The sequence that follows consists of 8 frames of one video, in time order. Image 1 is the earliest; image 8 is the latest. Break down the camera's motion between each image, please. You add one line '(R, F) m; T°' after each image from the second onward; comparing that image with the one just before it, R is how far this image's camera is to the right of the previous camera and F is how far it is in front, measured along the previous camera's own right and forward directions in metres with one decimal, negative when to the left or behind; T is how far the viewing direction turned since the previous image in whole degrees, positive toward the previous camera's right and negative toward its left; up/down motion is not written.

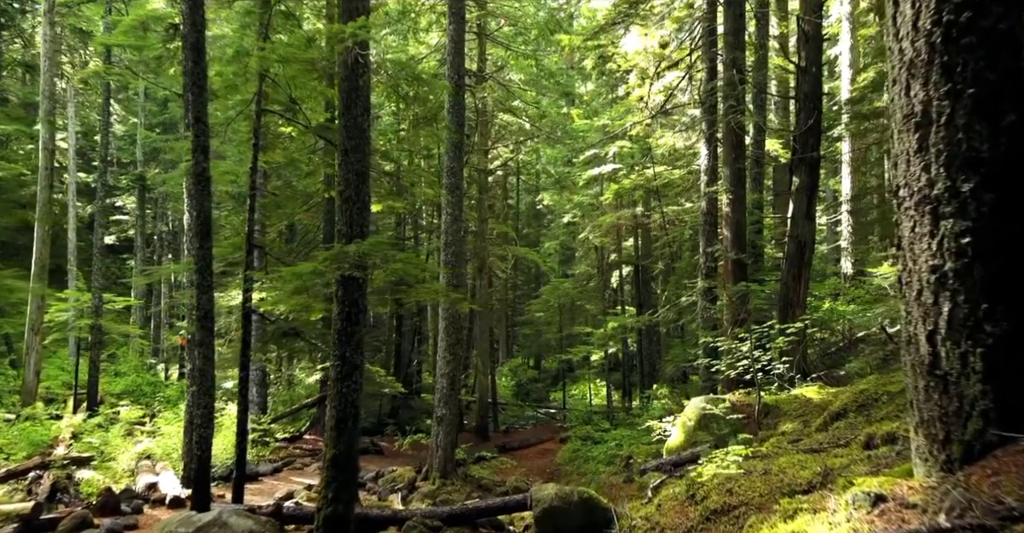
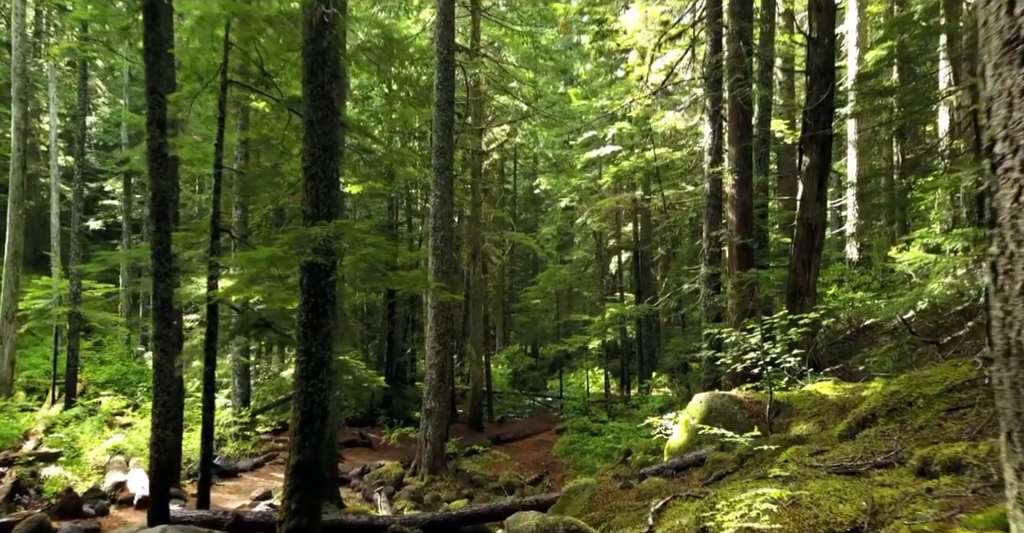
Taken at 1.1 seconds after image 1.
(+0.1, +0.9) m; 0°
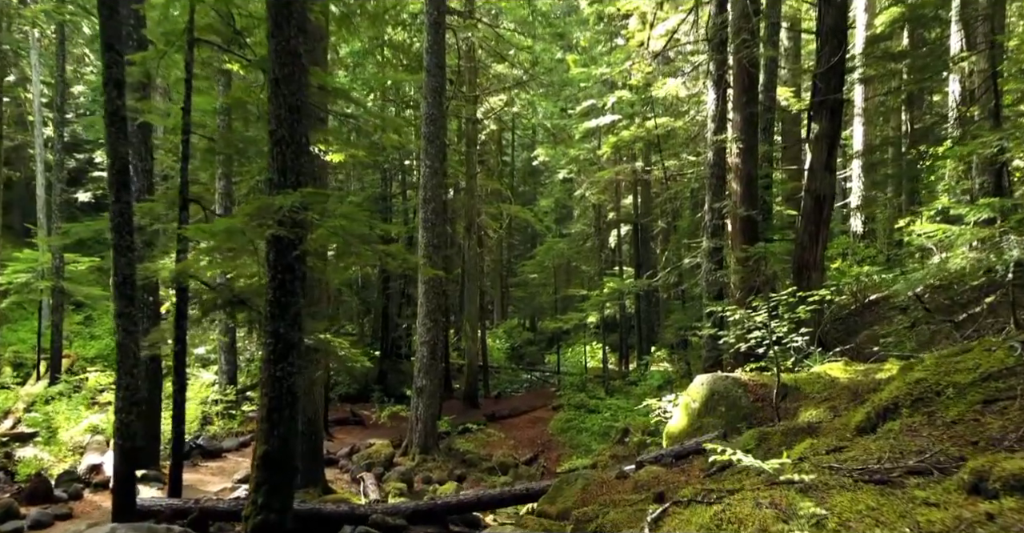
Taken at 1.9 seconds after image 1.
(+0.1, +0.7) m; 0°
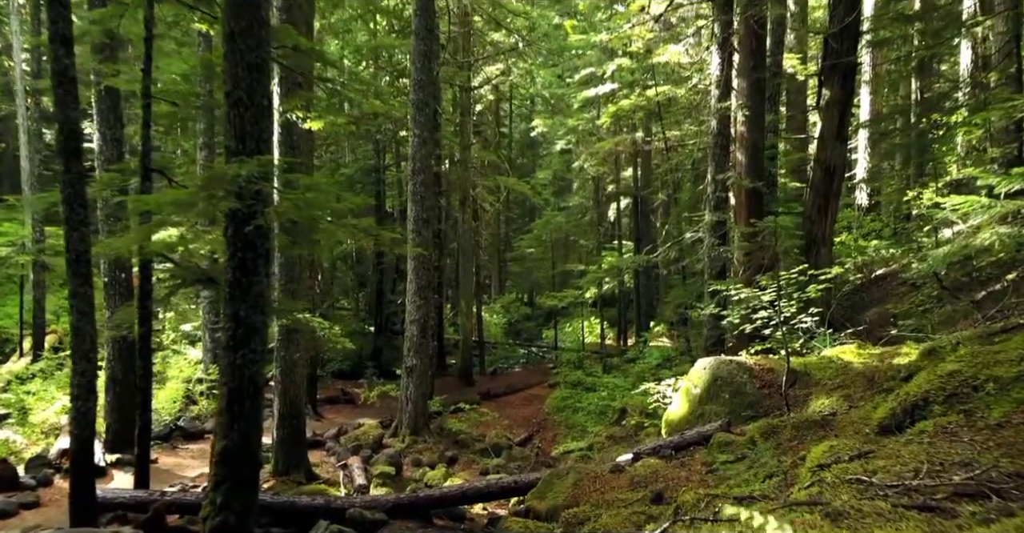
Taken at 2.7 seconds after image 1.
(+0.1, +0.7) m; 0°
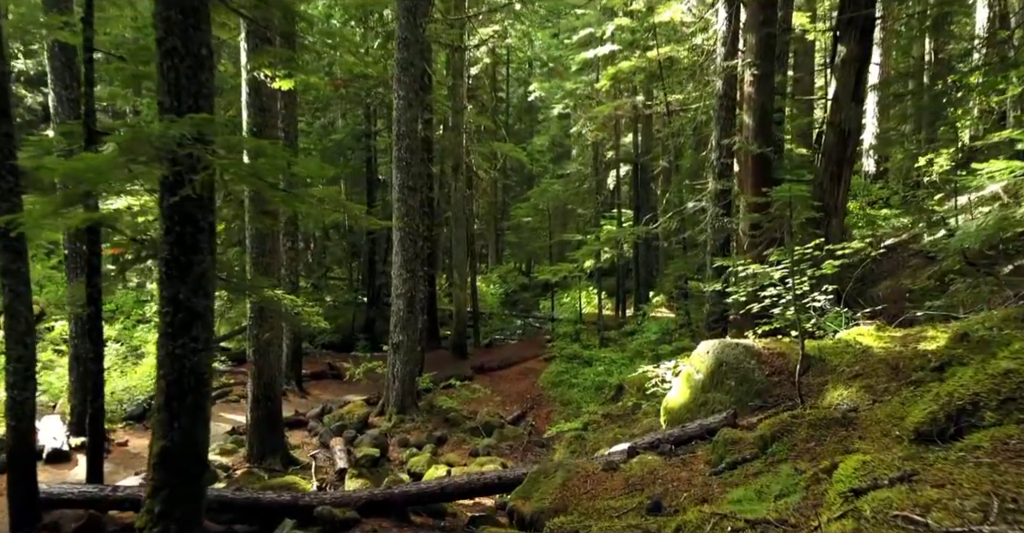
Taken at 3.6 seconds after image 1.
(+0.1, +0.8) m; 0°
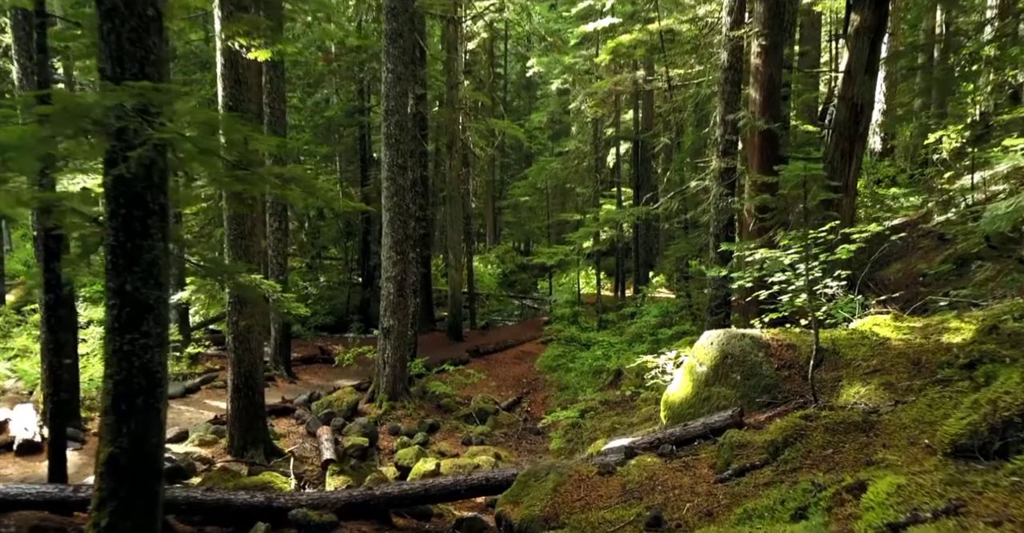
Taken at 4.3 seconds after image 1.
(+0.1, +0.6) m; 0°
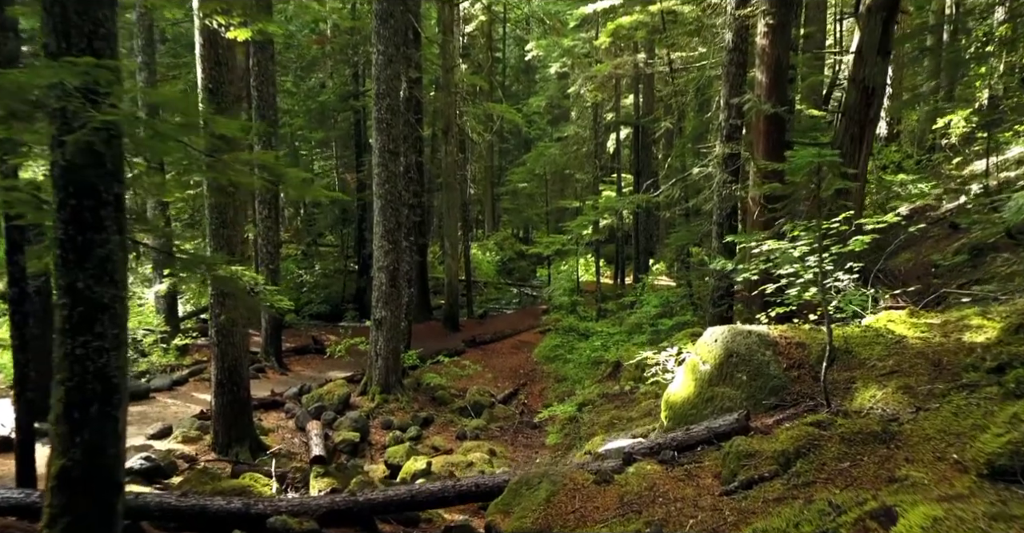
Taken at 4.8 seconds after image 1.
(+0.1, +0.4) m; 0°
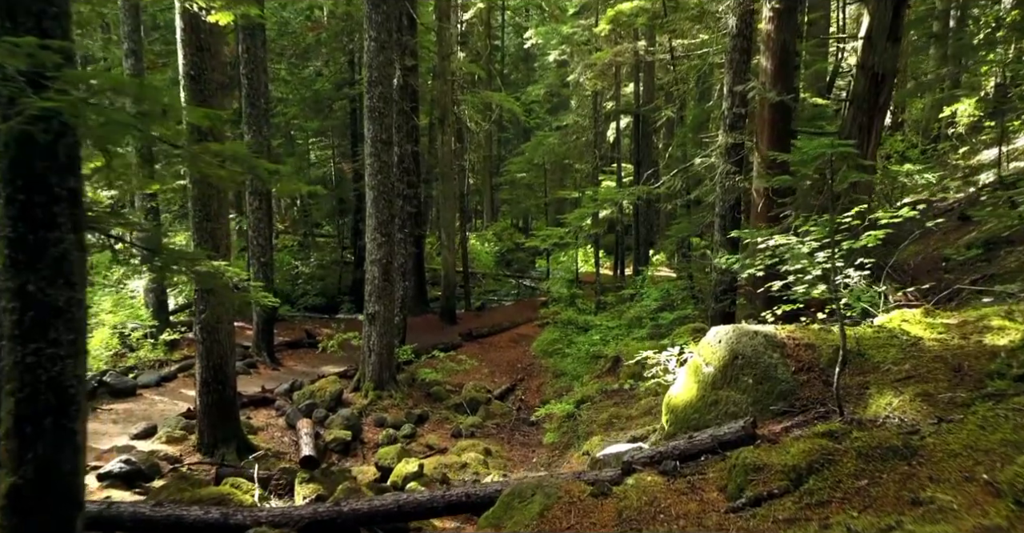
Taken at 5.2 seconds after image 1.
(+0.1, +0.4) m; 0°
